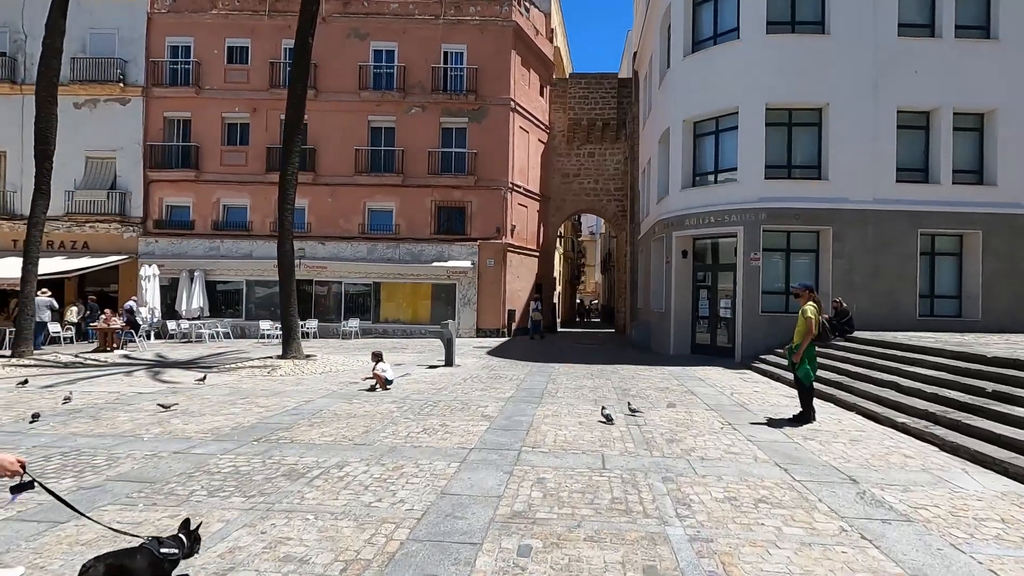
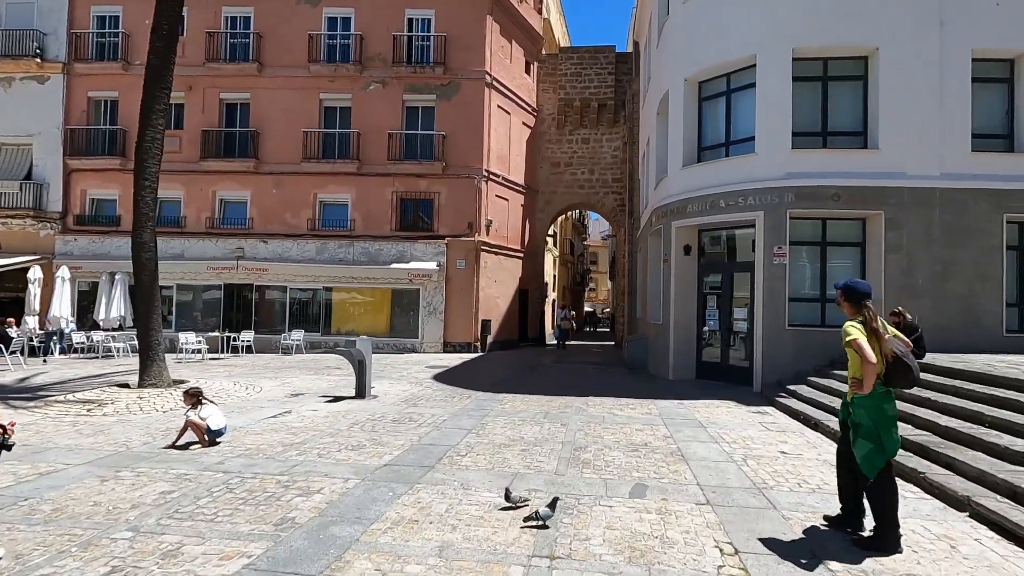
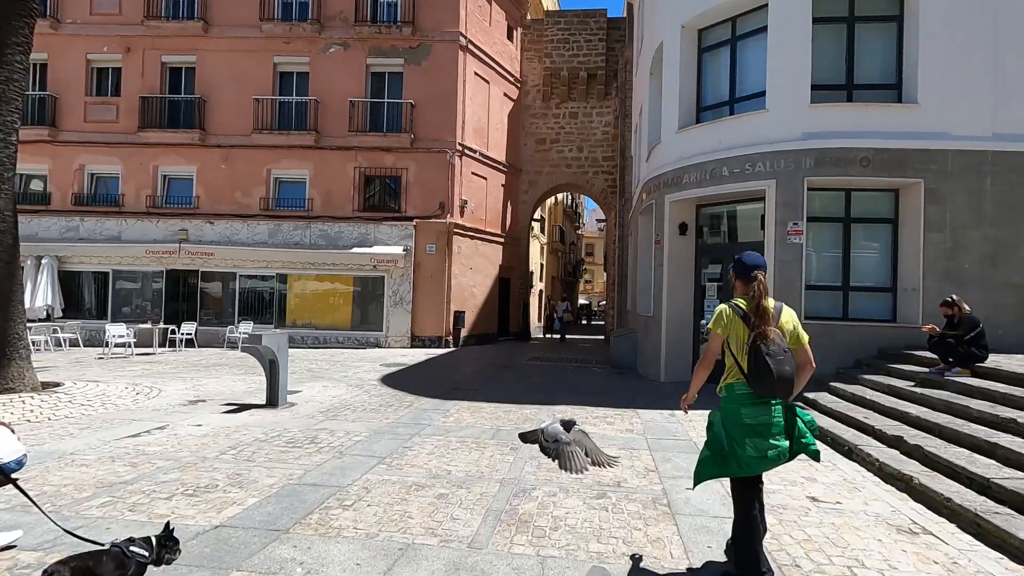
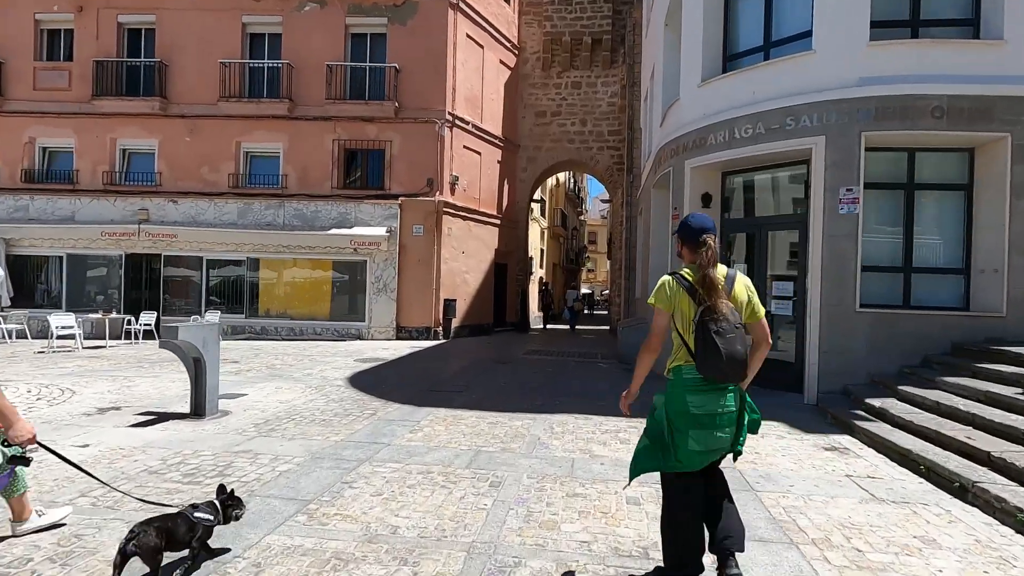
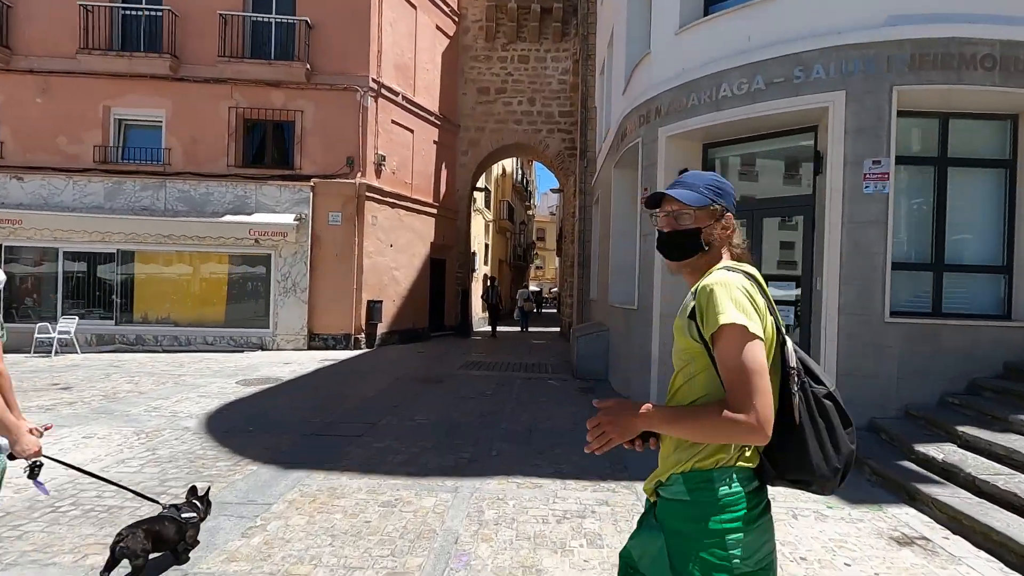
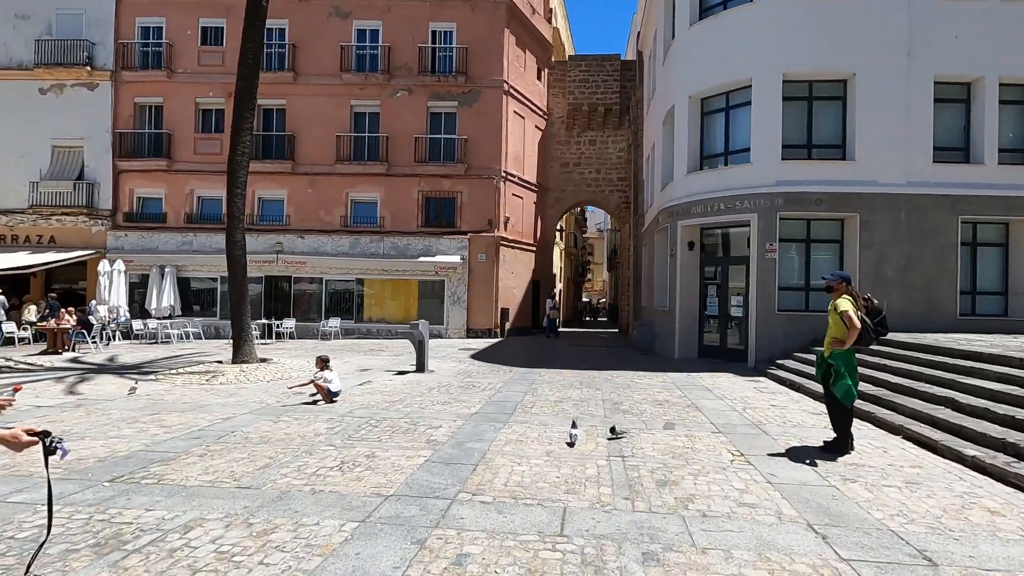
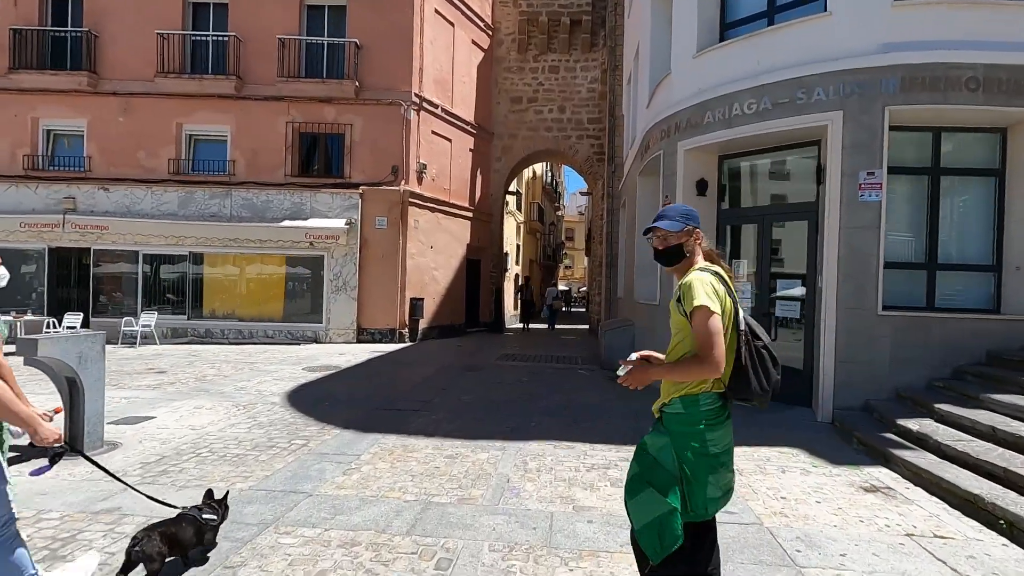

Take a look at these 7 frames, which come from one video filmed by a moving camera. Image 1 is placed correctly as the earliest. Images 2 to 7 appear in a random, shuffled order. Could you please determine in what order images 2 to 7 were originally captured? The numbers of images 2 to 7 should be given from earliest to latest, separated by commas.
6, 2, 3, 4, 7, 5
